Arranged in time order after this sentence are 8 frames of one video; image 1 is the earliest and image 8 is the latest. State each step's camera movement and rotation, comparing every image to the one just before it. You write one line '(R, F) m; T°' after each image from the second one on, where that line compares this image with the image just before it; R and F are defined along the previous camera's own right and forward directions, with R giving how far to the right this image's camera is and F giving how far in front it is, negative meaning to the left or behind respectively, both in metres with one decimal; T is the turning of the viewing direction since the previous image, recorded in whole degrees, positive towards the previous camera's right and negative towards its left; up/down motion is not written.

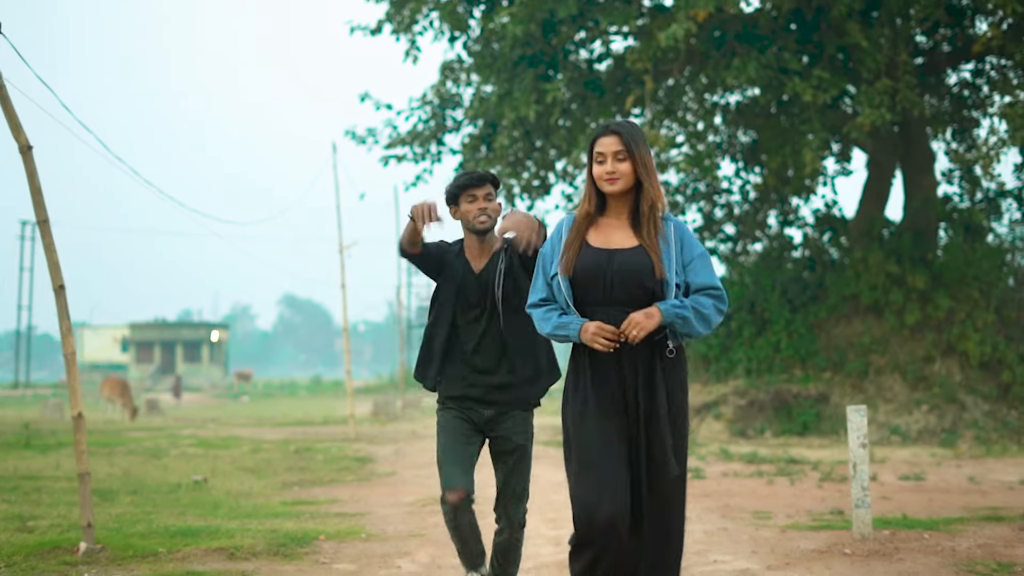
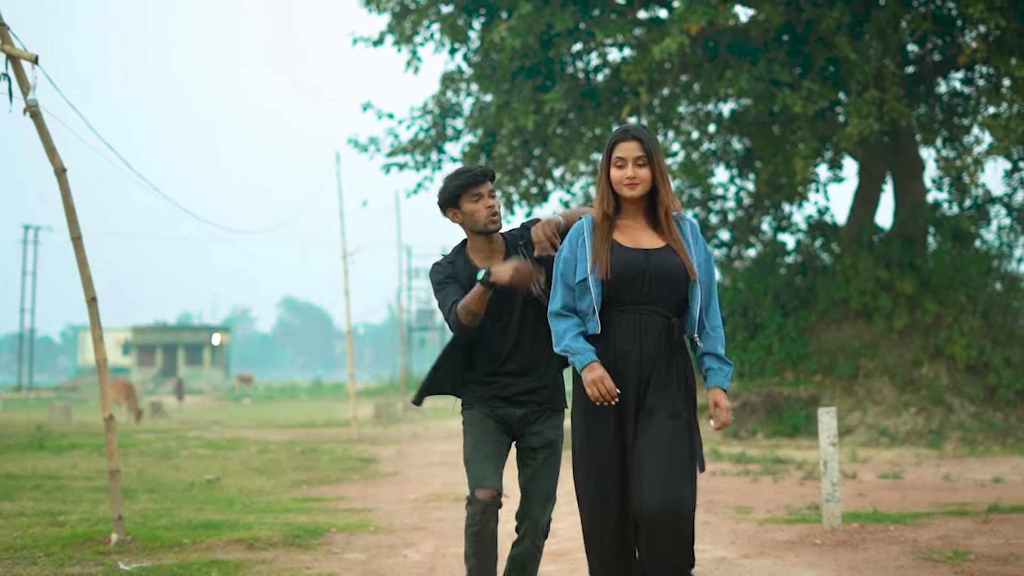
(0.0, -0.5) m; 0°
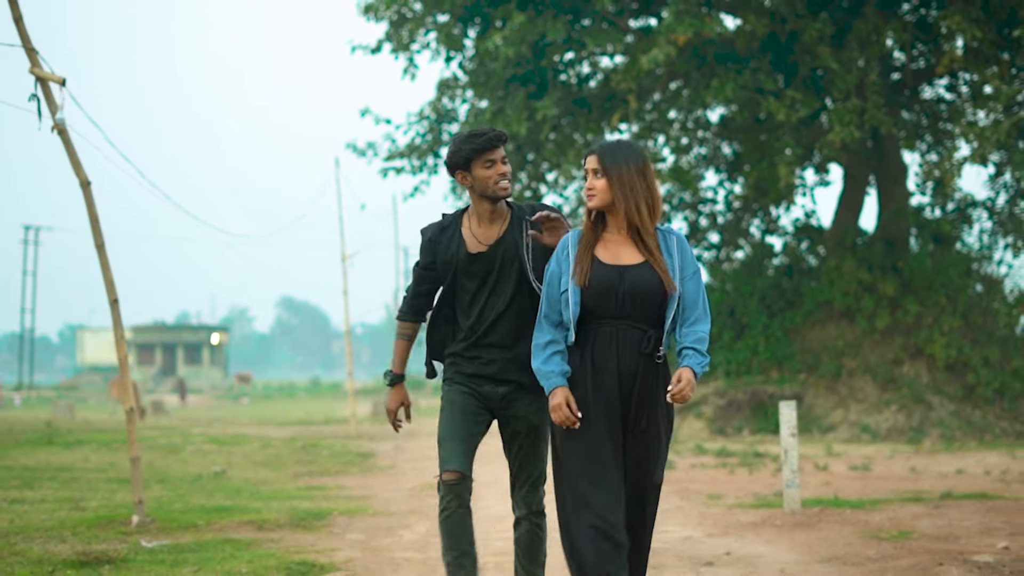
(+0.1, -0.6) m; 0°
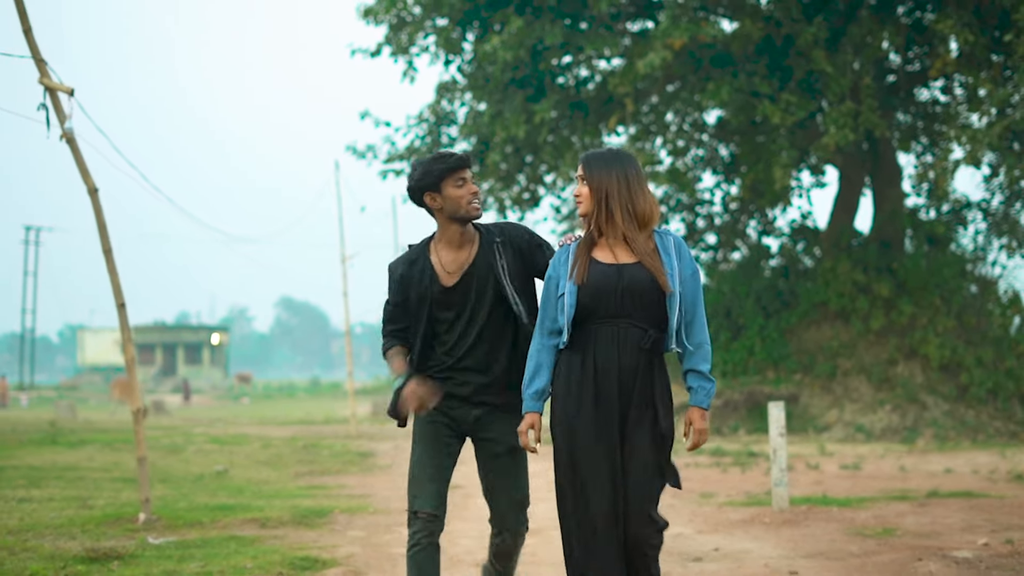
(0.0, -0.2) m; 0°
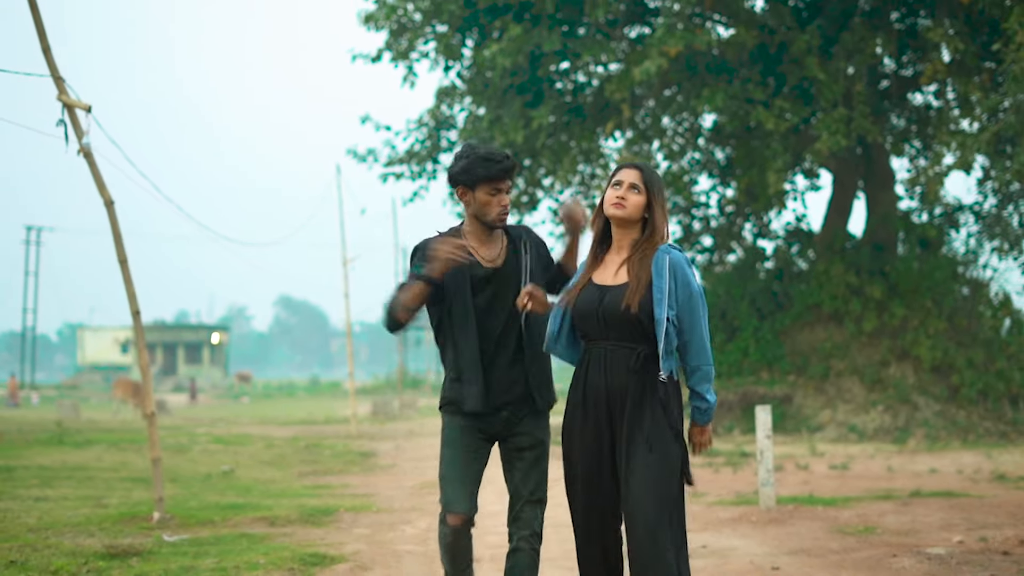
(0.0, -0.3) m; 0°
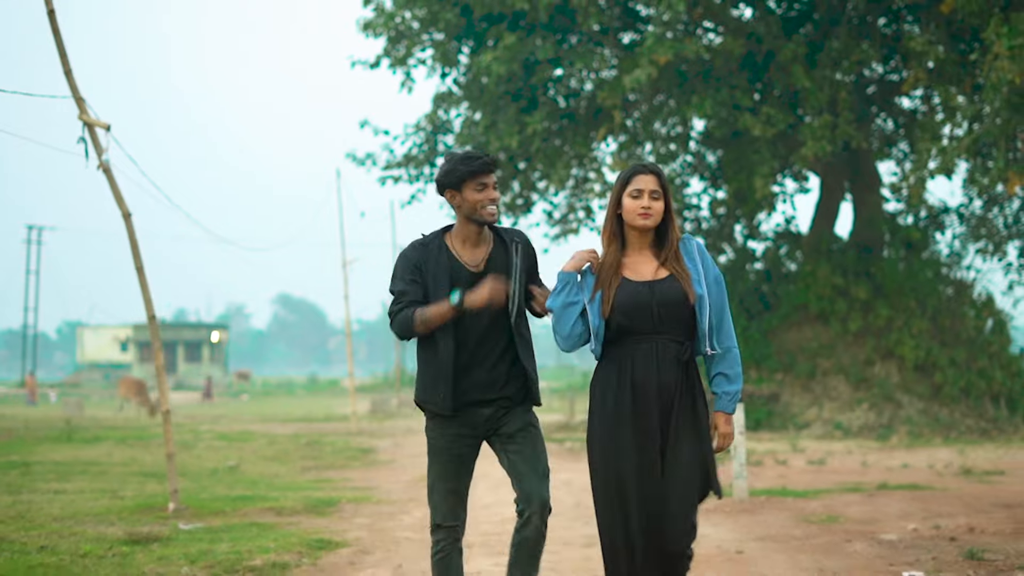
(+0.1, -0.6) m; 0°
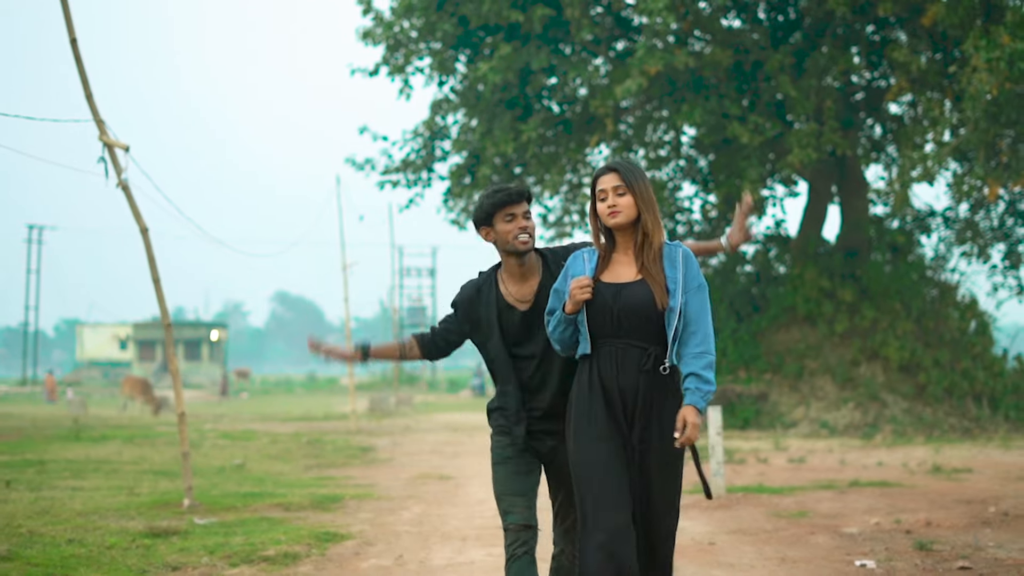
(0.0, -0.6) m; 0°
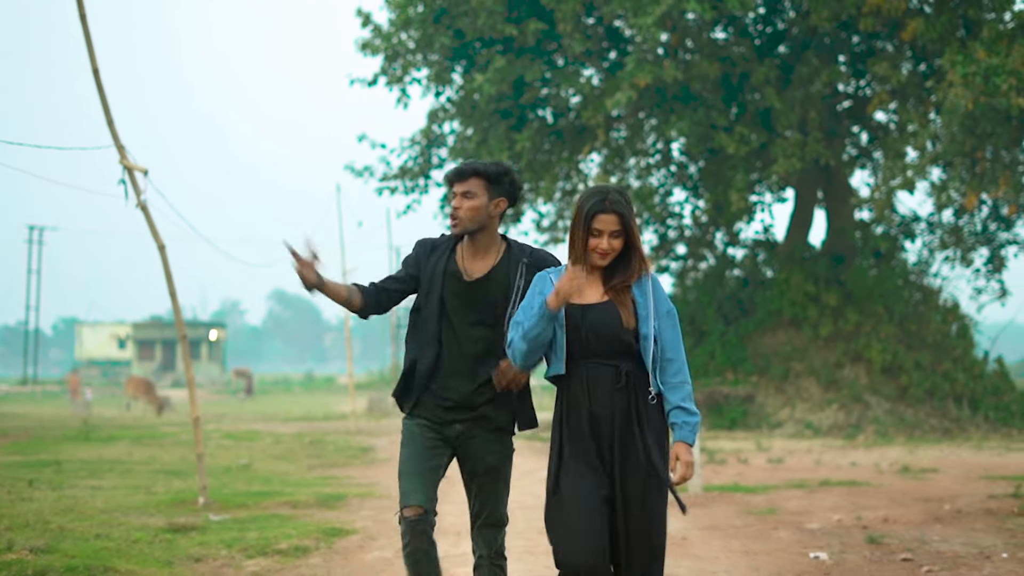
(0.0, -0.7) m; 0°
